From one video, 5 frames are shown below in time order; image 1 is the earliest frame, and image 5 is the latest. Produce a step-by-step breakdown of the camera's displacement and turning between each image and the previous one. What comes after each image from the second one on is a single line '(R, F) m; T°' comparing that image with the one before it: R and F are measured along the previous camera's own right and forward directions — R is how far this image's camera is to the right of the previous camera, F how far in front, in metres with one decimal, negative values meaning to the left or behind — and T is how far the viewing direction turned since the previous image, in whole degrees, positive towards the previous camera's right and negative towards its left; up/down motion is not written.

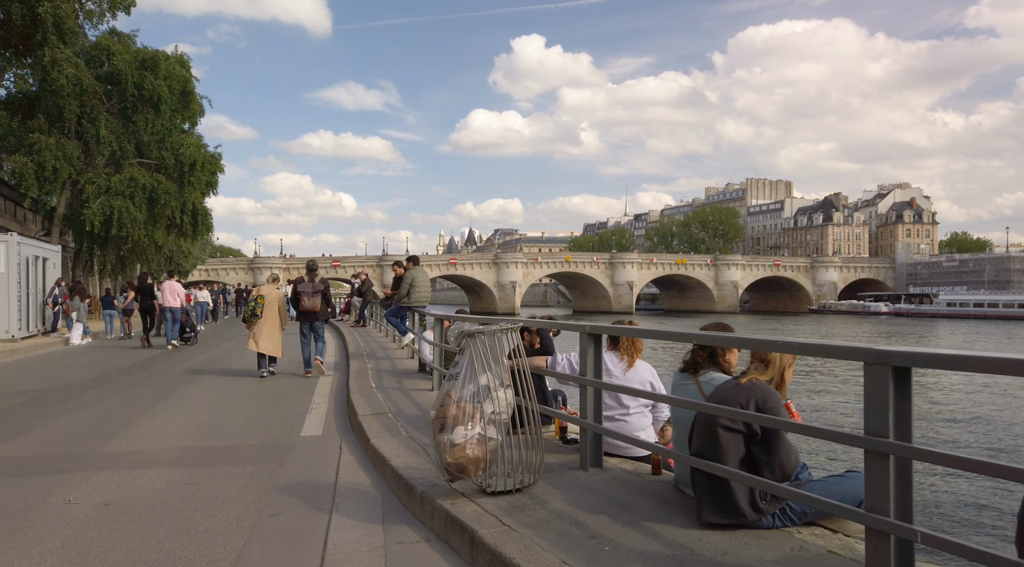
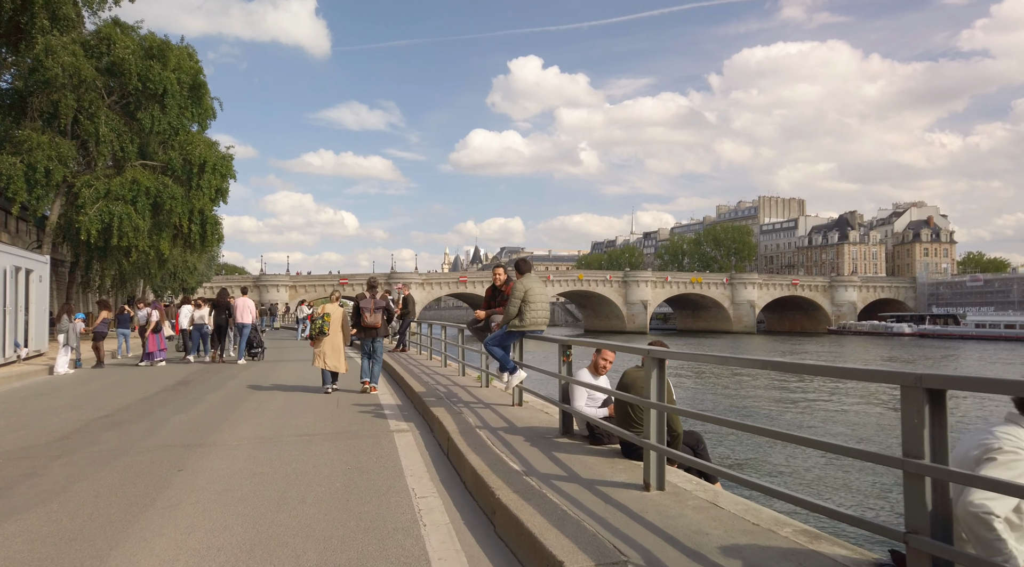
(-1.7, +3.4) m; 0°
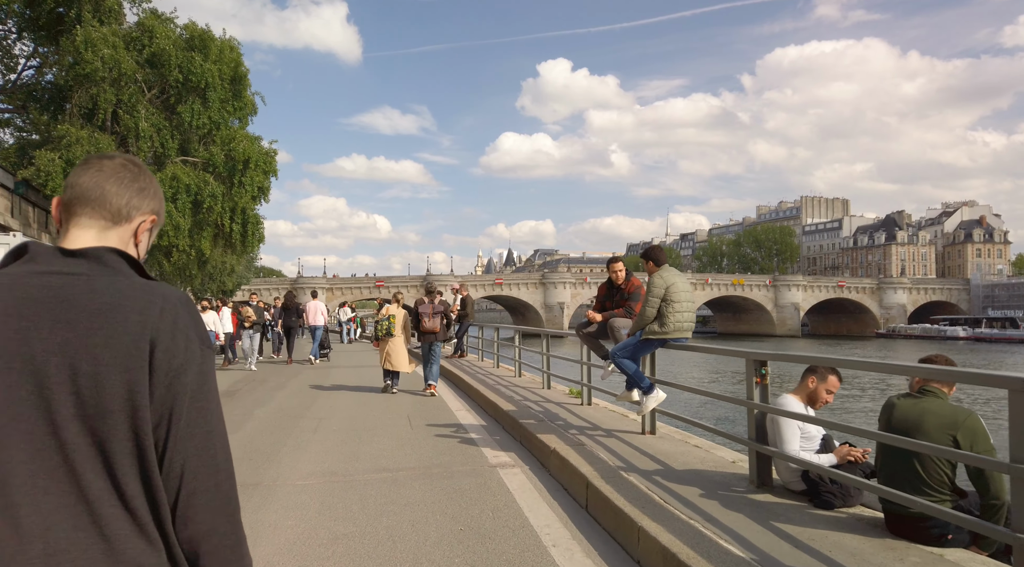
(-0.9, +1.7) m; -3°
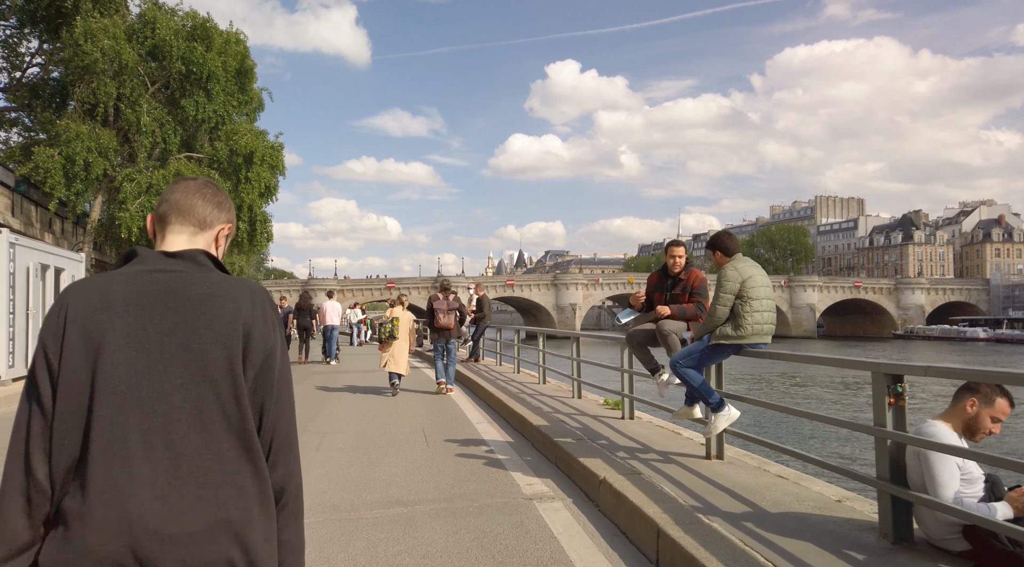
(-0.2, +1.1) m; -1°
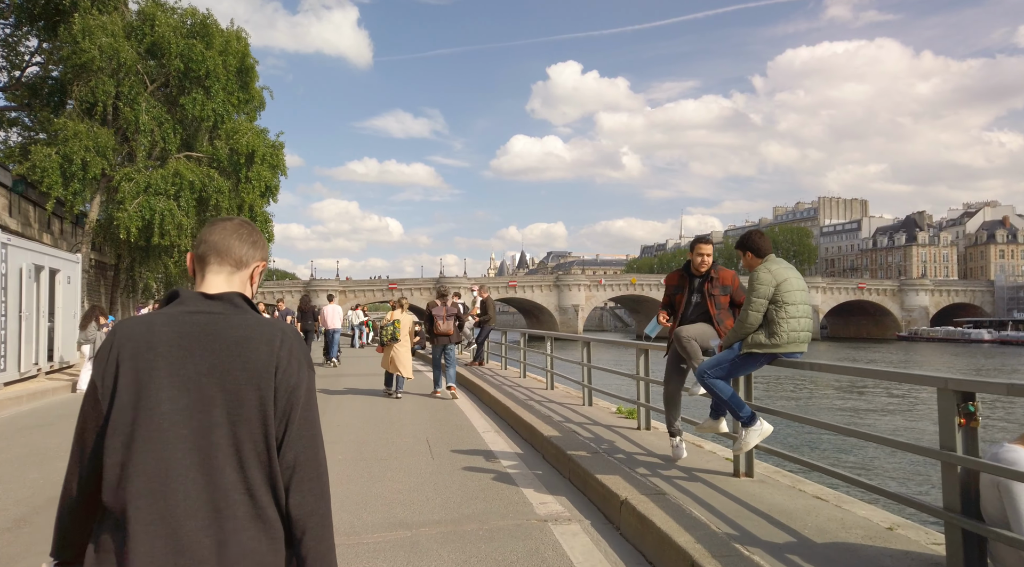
(-0.1, +0.4) m; 0°
